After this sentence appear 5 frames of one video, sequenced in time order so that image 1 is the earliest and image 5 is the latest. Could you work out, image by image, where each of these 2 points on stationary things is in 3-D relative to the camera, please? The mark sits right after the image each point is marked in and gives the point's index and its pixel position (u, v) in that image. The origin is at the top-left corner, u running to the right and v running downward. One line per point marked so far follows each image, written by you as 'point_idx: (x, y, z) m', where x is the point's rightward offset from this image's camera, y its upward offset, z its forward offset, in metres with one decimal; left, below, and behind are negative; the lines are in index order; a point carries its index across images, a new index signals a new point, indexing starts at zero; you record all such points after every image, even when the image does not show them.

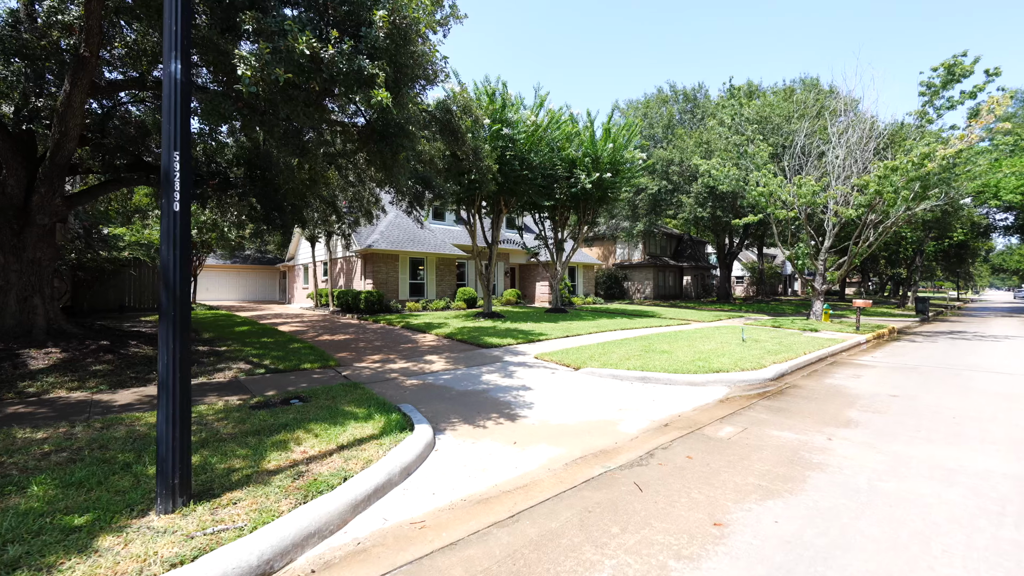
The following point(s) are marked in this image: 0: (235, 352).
0: (-5.7, -1.3, +8.5) m
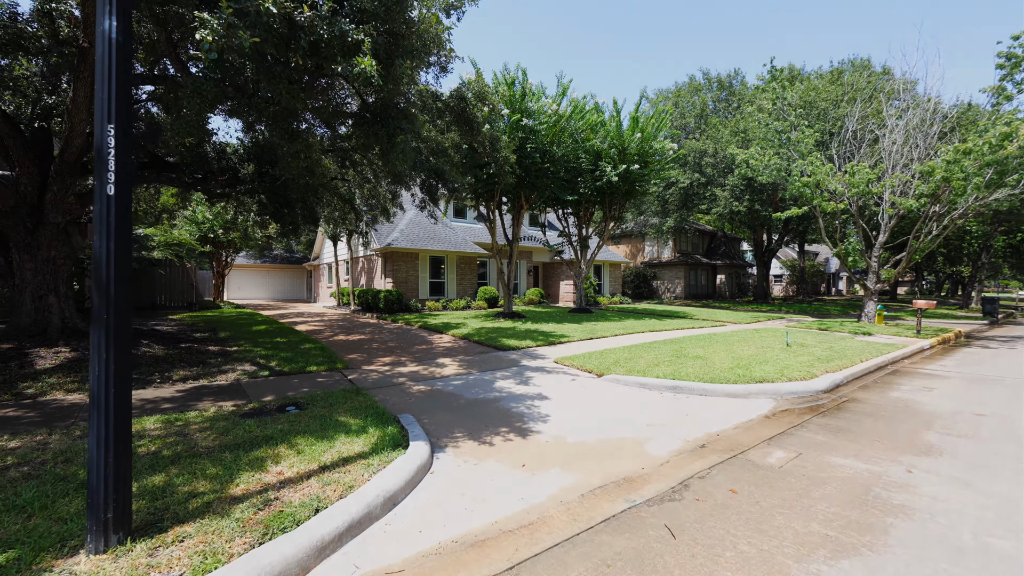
0: (-5.3, -1.3, +8.3) m
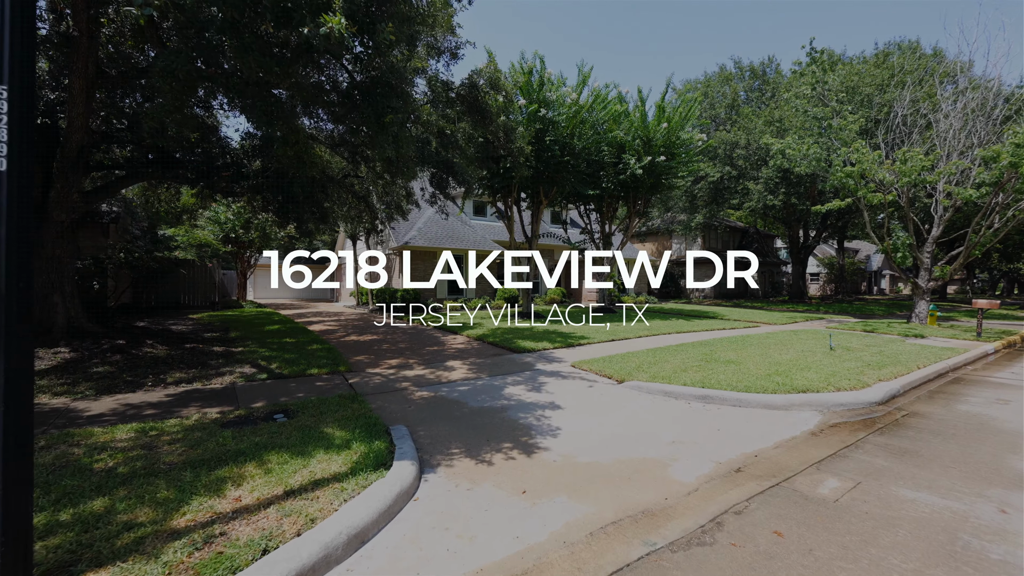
0: (-5.1, -1.3, +8.0) m
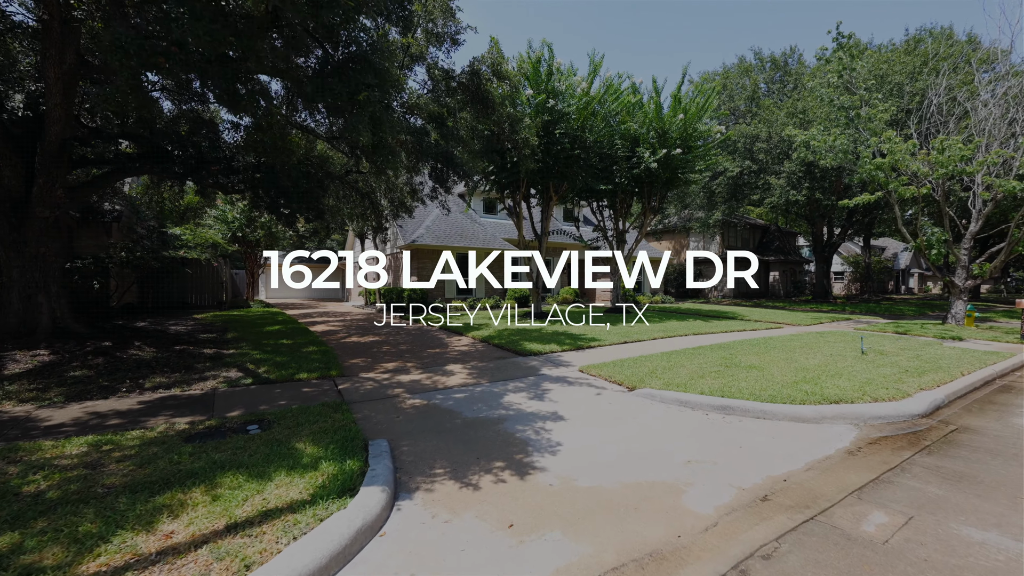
0: (-5.0, -1.3, +7.7) m
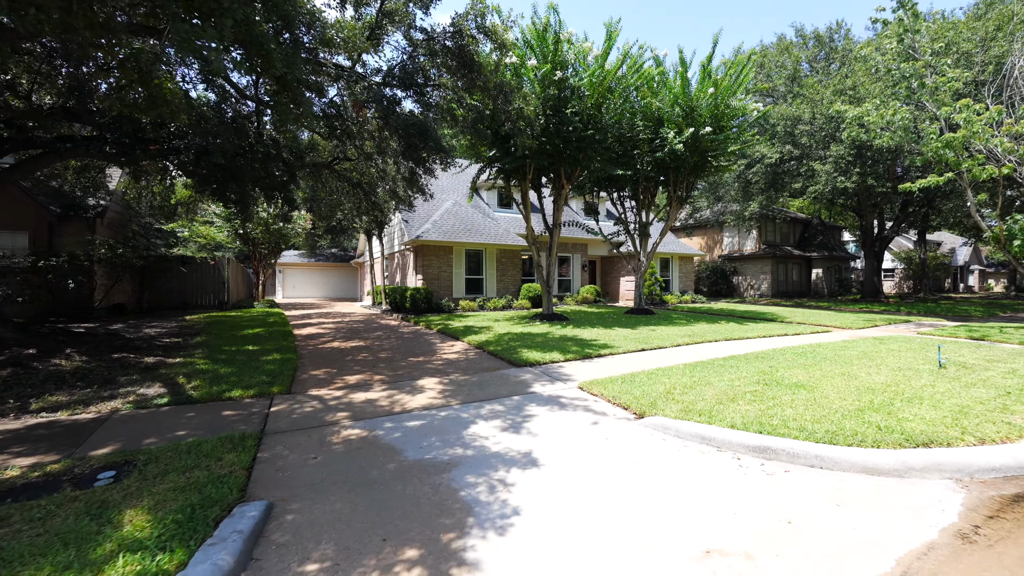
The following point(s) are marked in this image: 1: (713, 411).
0: (-5.3, -1.3, +6.6) m
1: (+2.6, -1.5, +5.3) m
